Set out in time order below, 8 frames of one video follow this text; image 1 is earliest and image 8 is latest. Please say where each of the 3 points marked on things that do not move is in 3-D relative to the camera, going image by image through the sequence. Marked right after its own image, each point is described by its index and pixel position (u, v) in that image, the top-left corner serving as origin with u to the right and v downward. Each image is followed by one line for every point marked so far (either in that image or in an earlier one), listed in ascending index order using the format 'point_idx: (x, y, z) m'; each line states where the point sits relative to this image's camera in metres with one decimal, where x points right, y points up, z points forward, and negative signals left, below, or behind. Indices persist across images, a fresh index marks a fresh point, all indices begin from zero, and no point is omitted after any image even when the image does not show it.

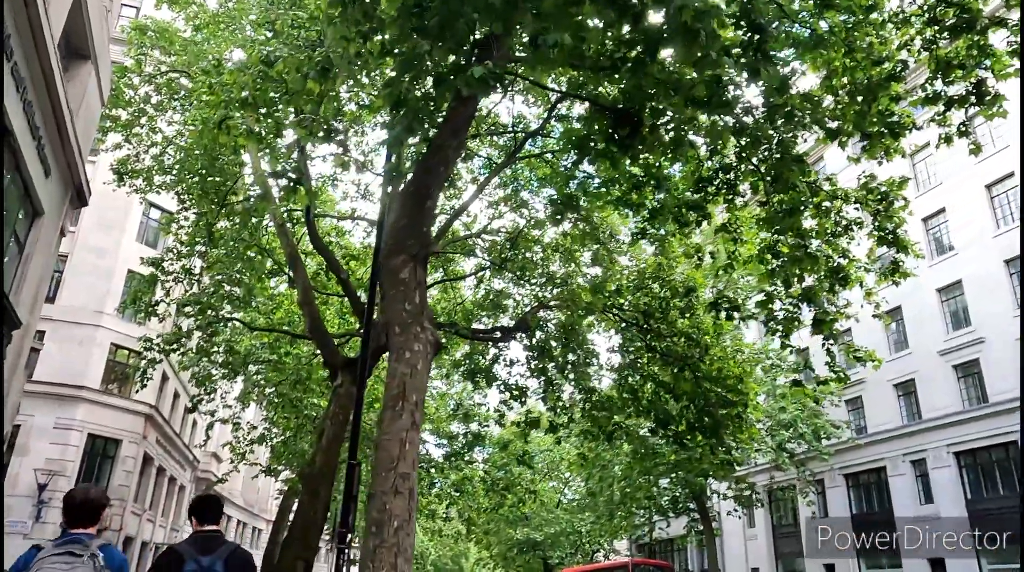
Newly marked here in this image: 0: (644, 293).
0: (+2.9, -0.1, +16.4) m
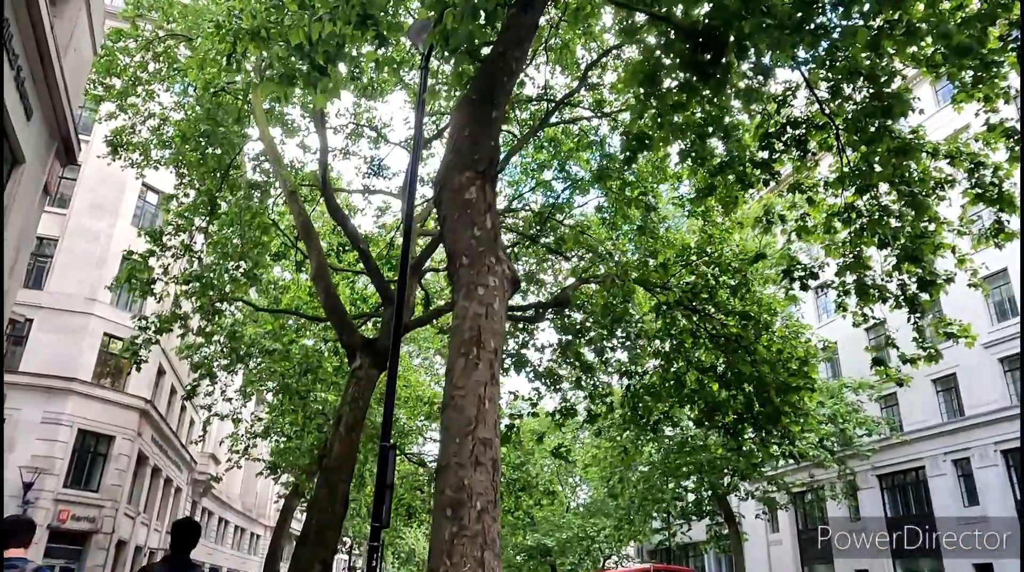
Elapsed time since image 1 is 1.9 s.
0: (+3.6, +0.4, +15.0) m
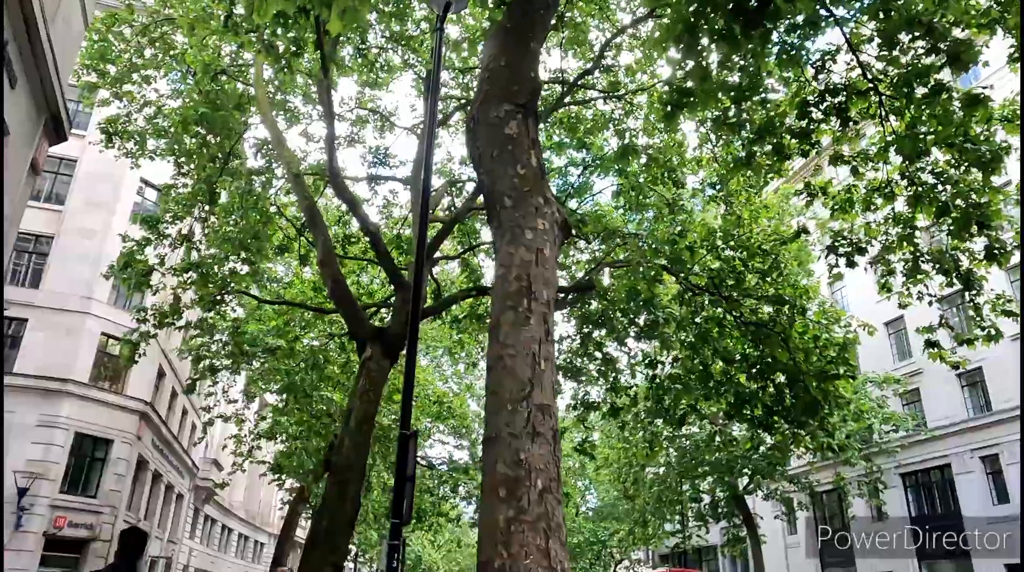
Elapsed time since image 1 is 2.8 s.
0: (+3.9, +0.6, +14.2) m
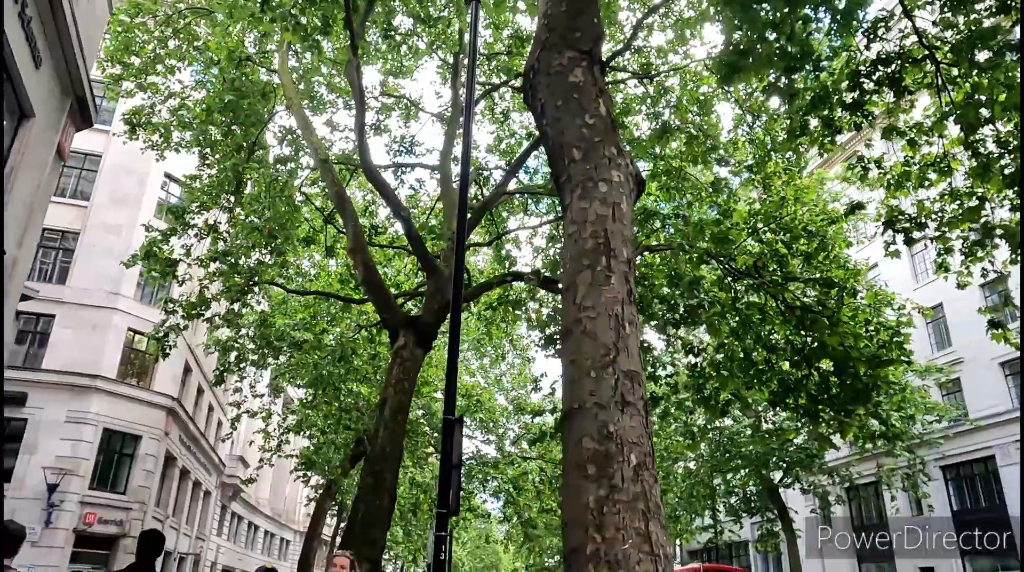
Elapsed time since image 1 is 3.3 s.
0: (+4.5, +0.9, +13.7) m
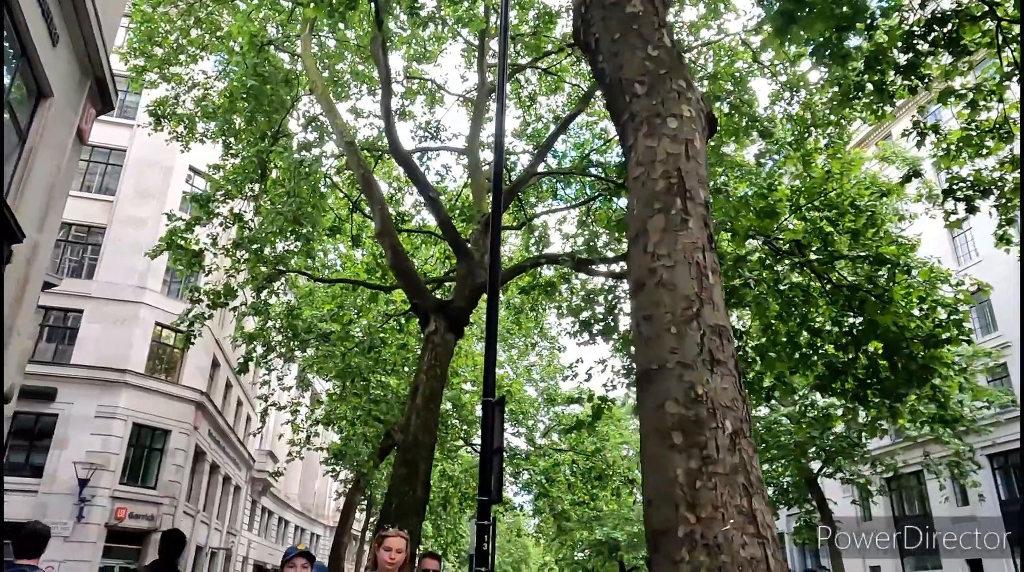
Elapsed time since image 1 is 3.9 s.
0: (+5.1, +1.3, +13.1) m
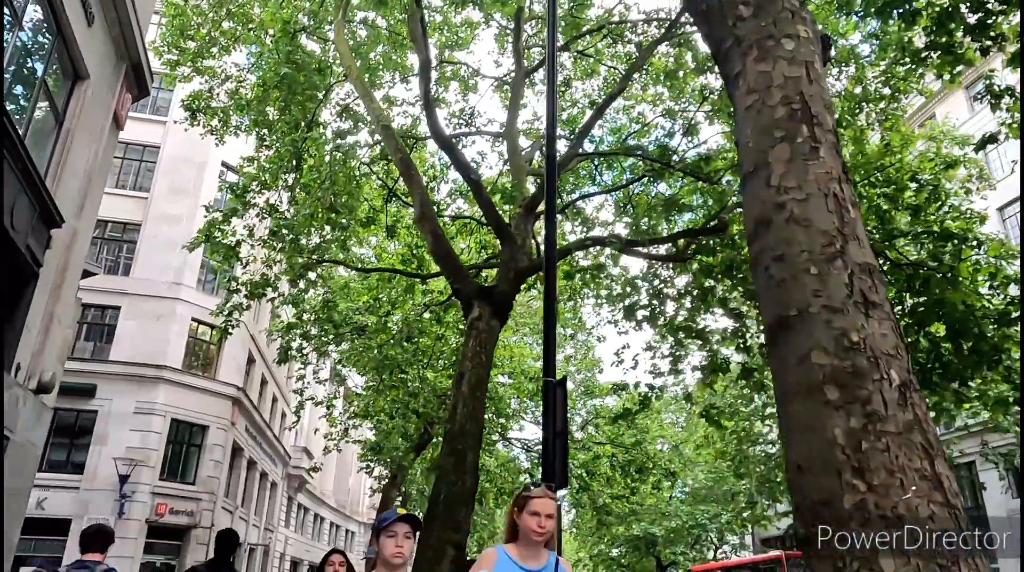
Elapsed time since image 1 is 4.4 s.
0: (+5.8, +1.6, +12.5) m
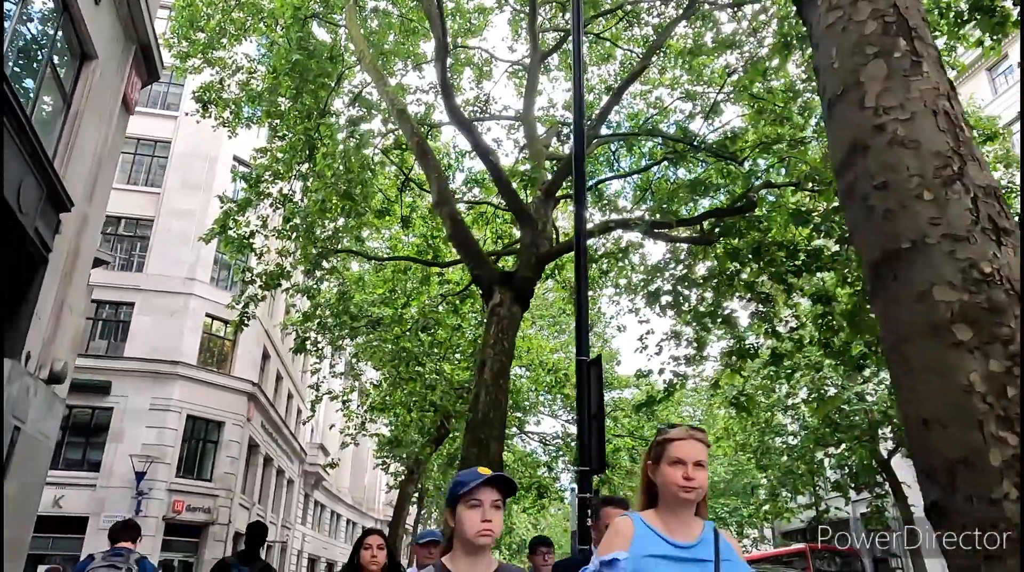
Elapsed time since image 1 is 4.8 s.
0: (+6.1, +1.9, +12.1) m
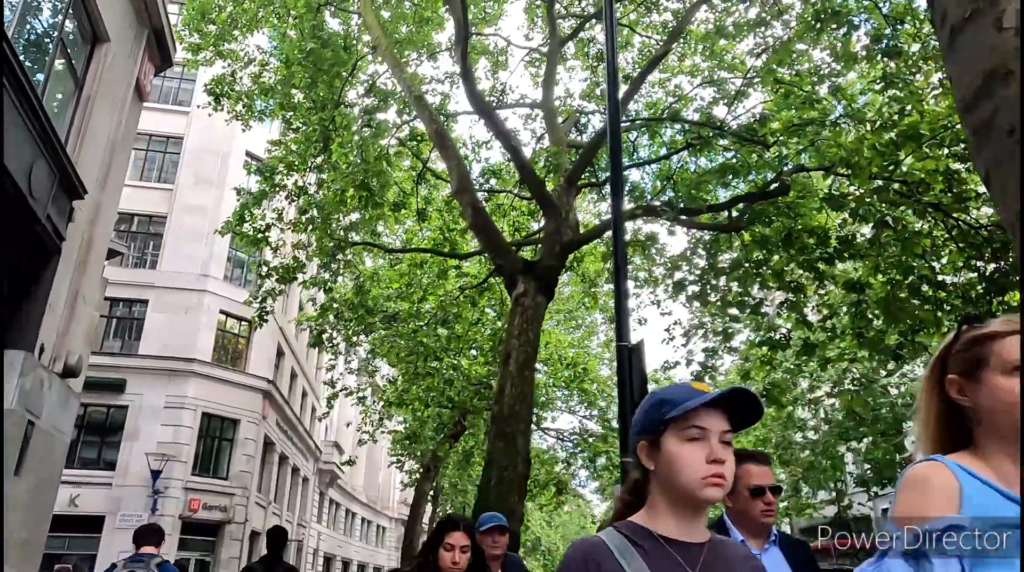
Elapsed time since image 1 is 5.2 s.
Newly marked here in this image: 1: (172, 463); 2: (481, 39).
0: (+6.4, +2.1, +11.7) m
1: (-8.7, -4.5, +19.3) m
2: (-0.7, +5.9, +17.9) m
